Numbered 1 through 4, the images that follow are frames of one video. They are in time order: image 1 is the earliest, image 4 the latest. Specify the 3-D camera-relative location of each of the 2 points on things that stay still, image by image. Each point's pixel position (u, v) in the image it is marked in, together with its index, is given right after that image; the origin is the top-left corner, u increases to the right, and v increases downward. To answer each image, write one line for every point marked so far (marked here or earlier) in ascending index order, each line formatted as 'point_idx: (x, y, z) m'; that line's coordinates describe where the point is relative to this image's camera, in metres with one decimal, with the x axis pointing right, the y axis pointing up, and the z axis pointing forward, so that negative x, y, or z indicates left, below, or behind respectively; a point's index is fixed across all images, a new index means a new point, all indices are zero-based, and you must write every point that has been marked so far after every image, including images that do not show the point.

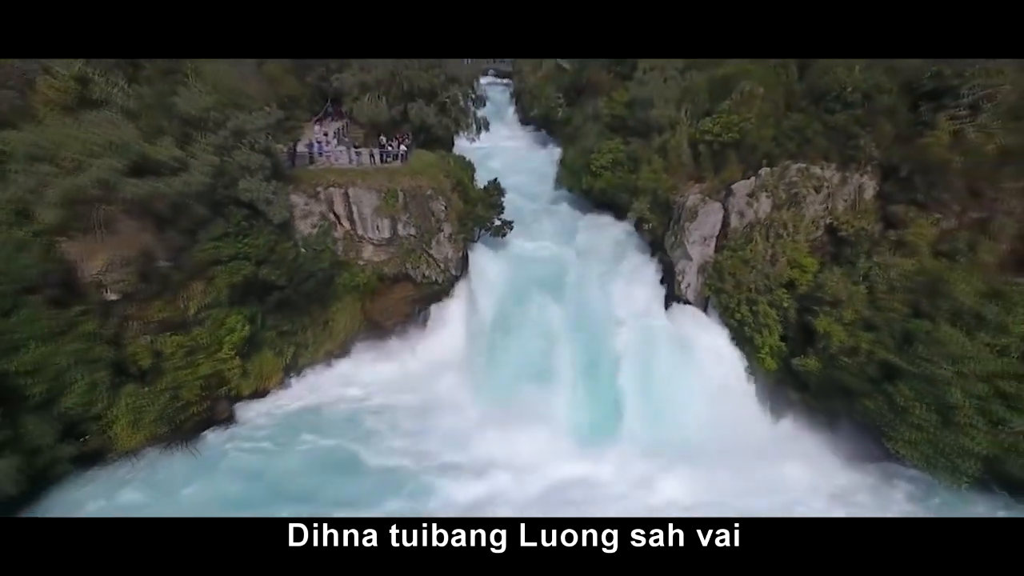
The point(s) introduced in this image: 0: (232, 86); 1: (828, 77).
0: (-7.0, +5.0, +15.3) m
1: (+8.7, +5.7, +16.3) m
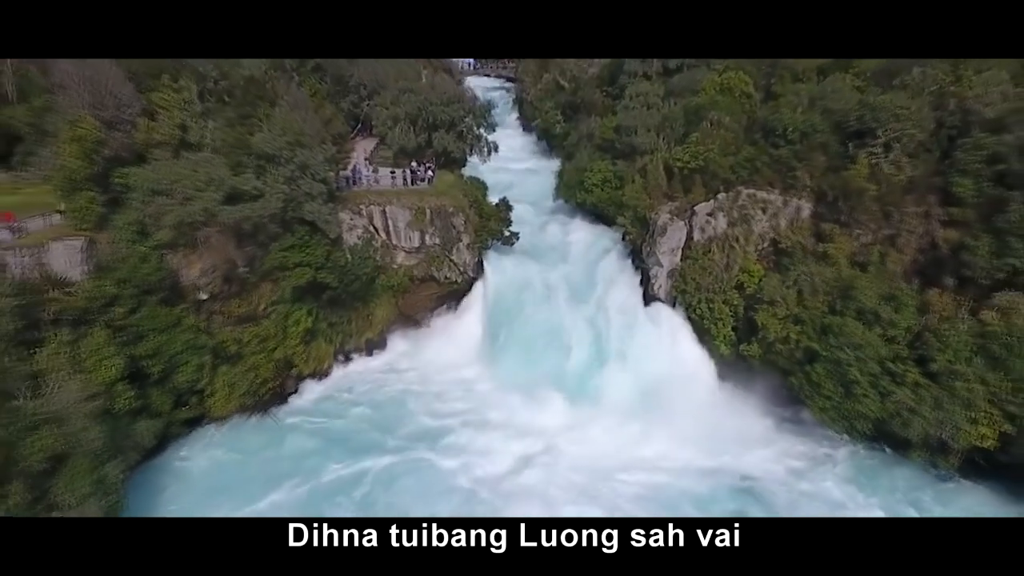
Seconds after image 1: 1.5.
0: (-6.8, +5.0, +18.9) m
1: (+9.0, +5.7, +19.9) m
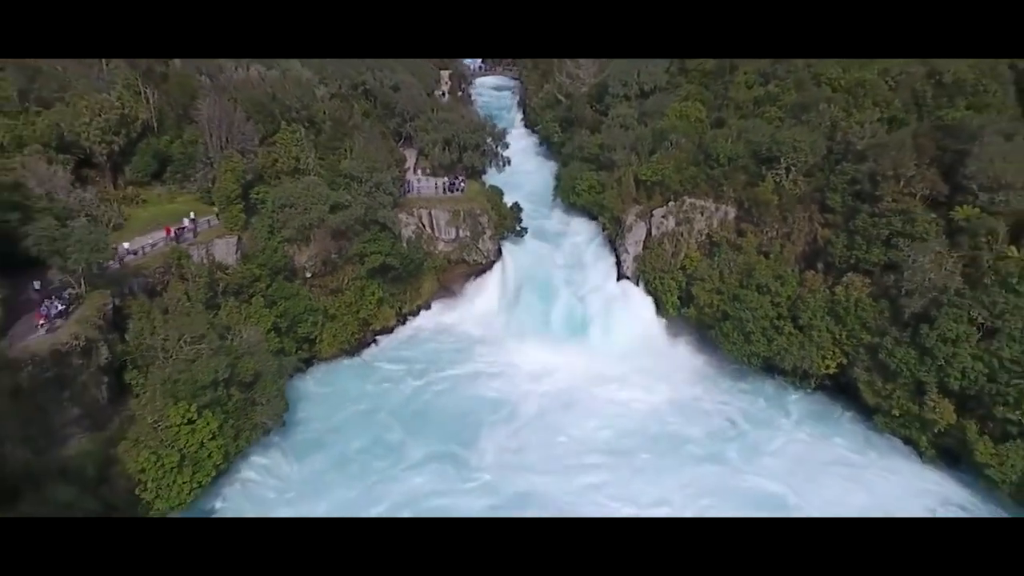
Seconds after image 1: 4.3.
0: (-6.3, +5.9, +26.4) m
1: (+9.5, +6.6, +27.5) m
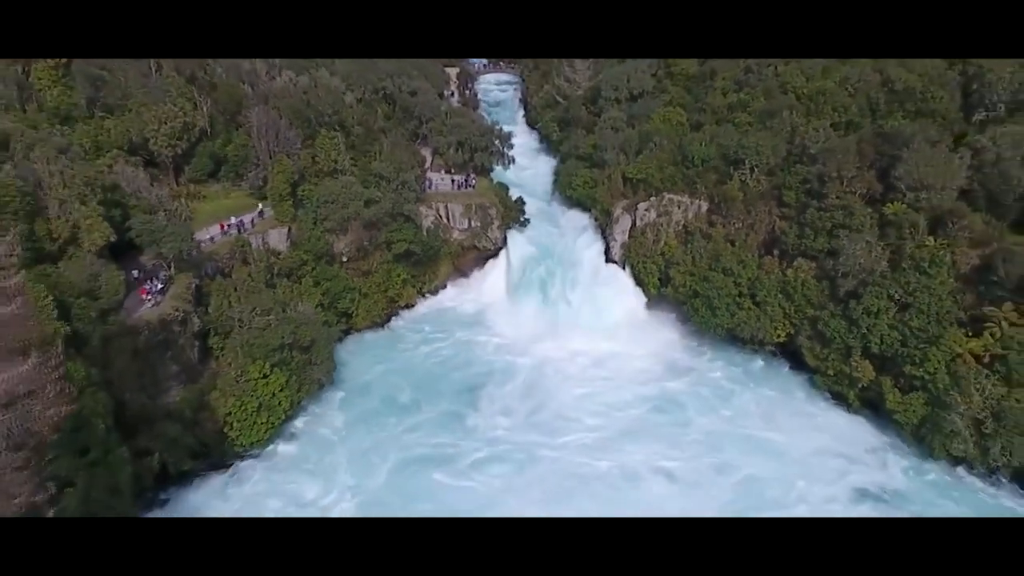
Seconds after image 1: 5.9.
0: (-6.0, +6.8, +30.9) m
1: (+9.7, +7.5, +32.0) m
